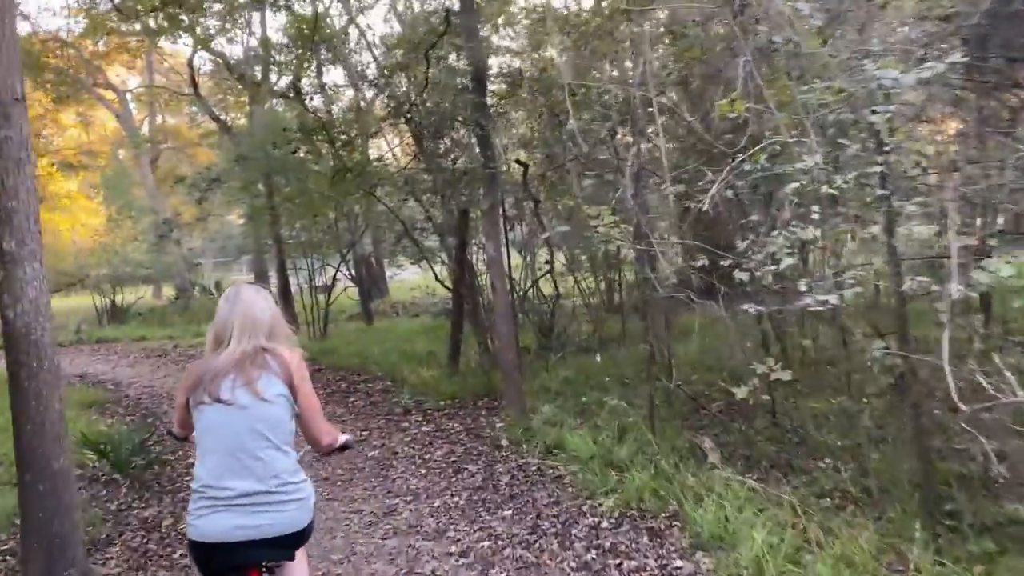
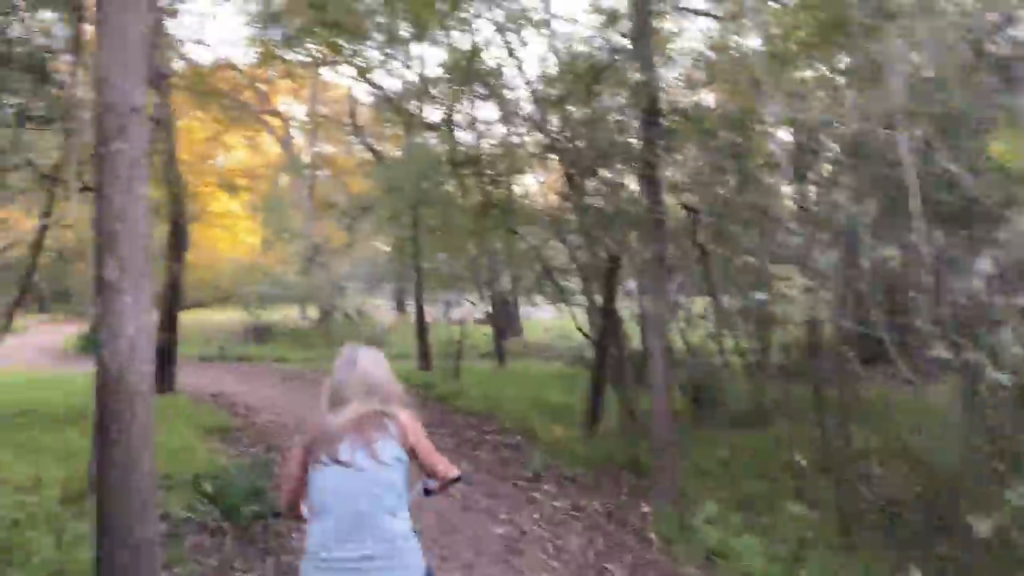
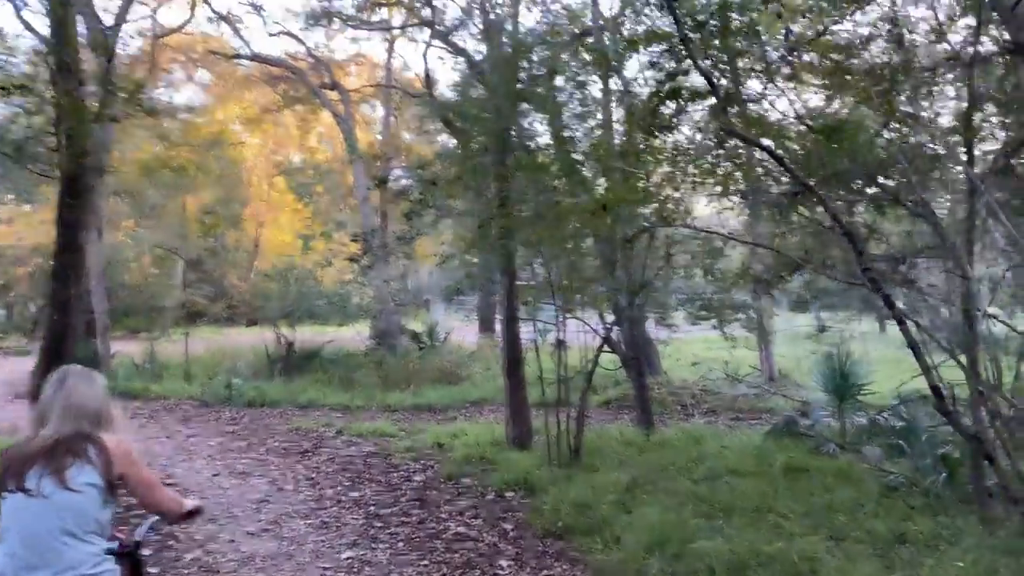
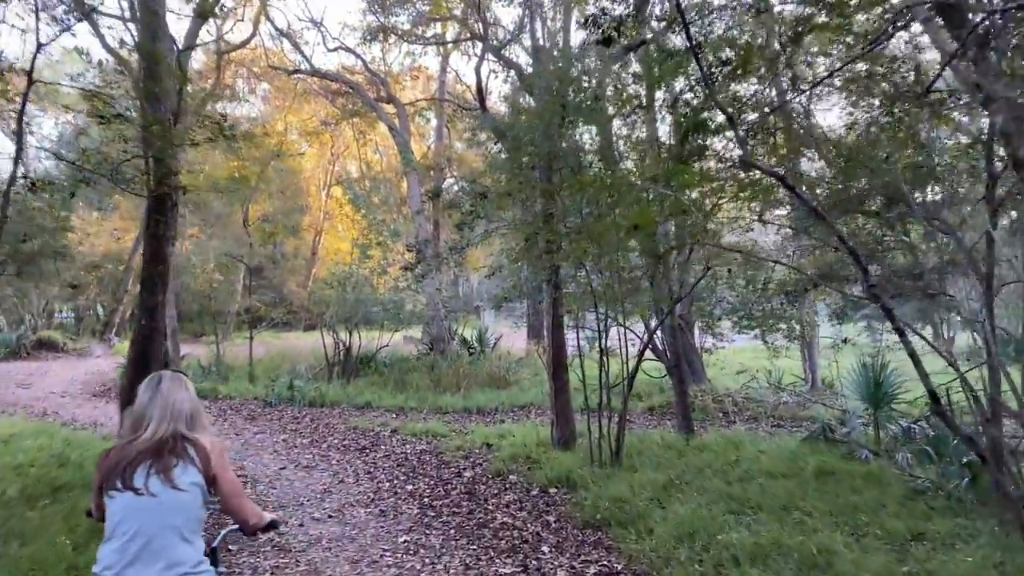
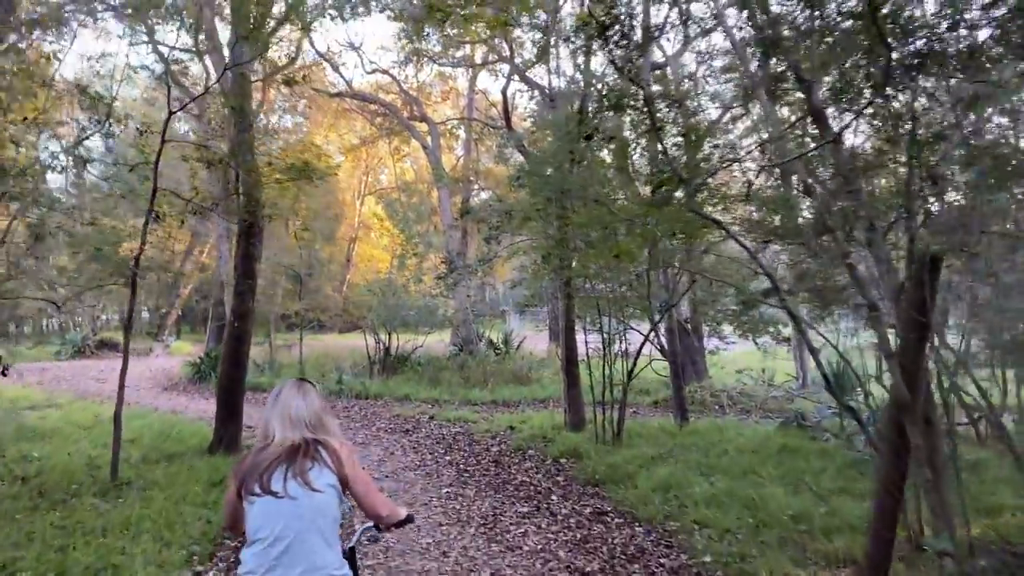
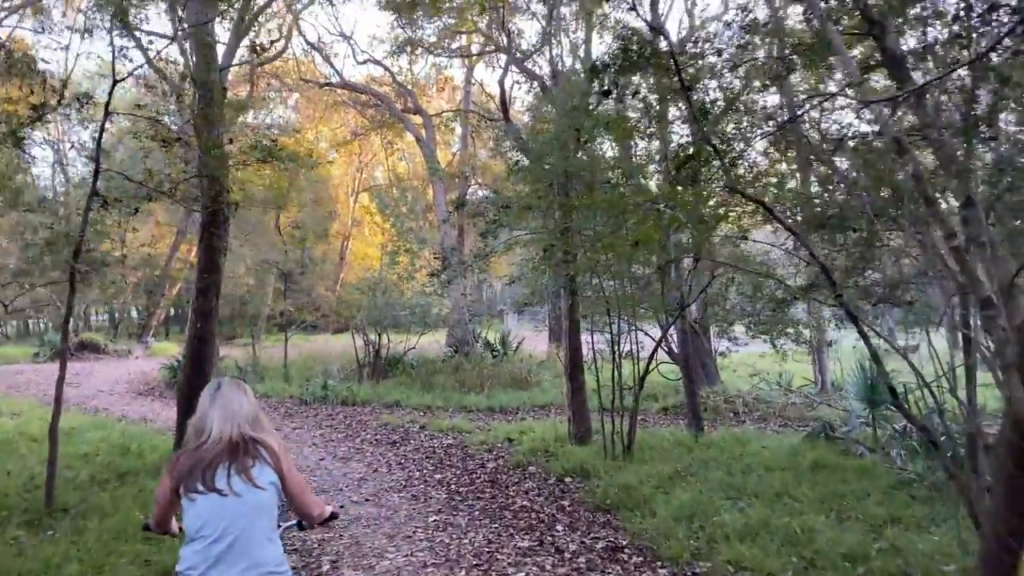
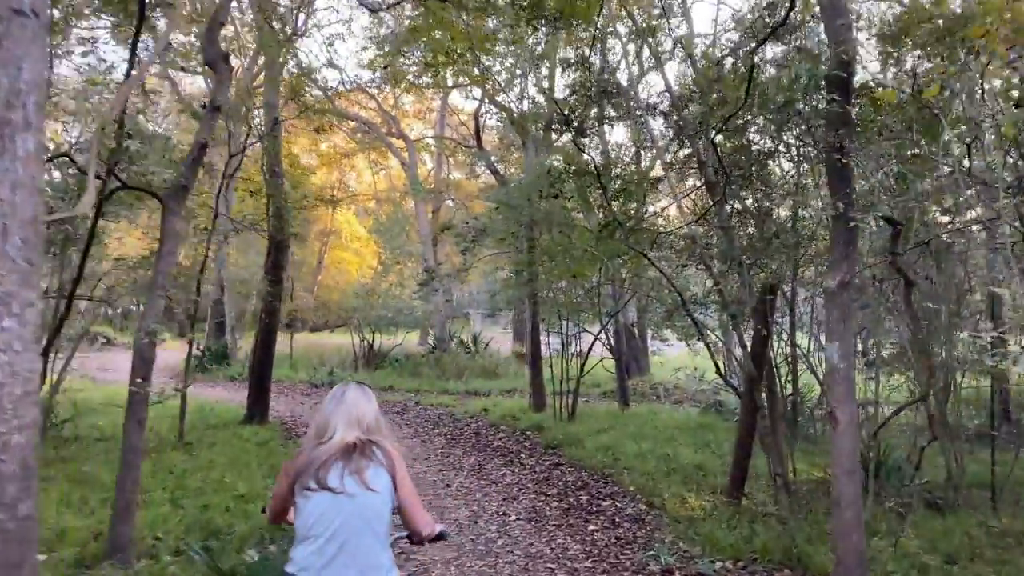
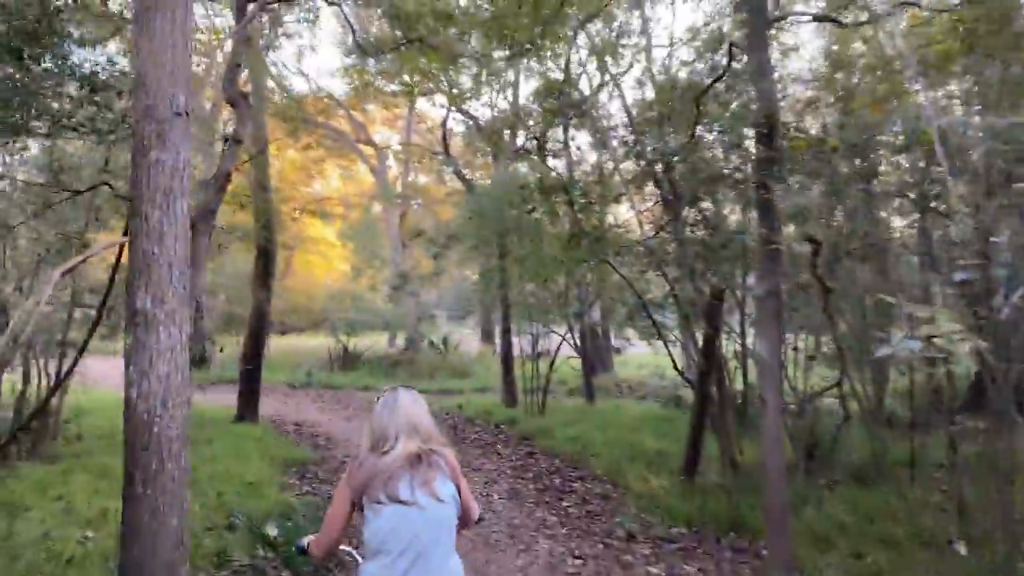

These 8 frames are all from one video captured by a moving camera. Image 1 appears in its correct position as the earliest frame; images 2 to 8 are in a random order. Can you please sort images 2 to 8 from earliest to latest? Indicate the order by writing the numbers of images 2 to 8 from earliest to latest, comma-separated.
2, 8, 7, 5, 6, 4, 3
